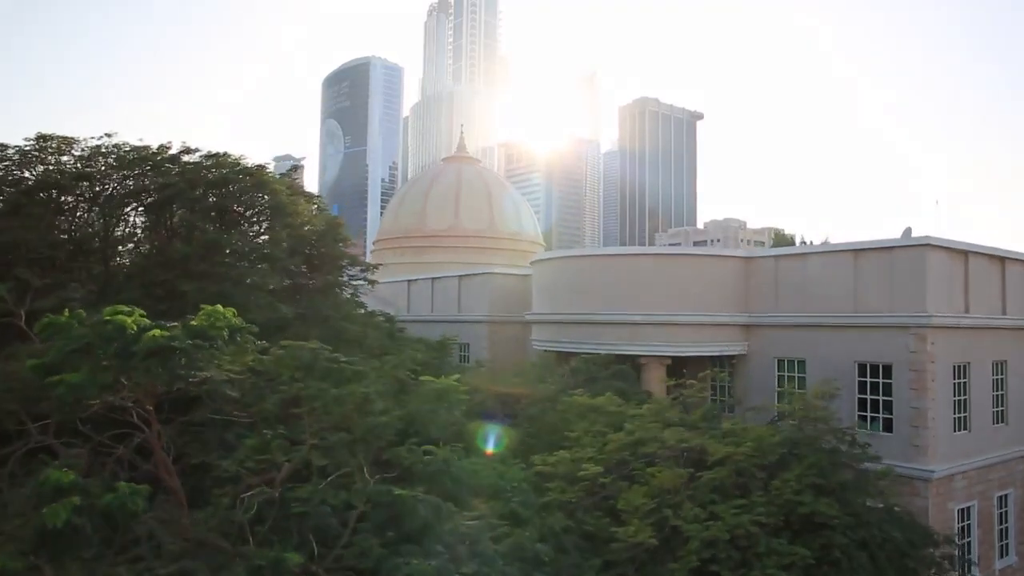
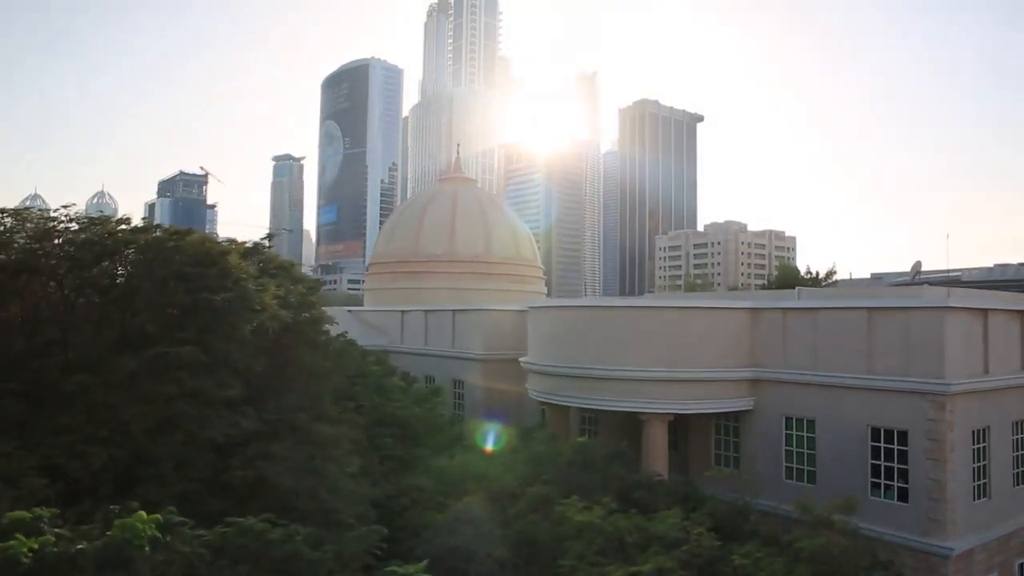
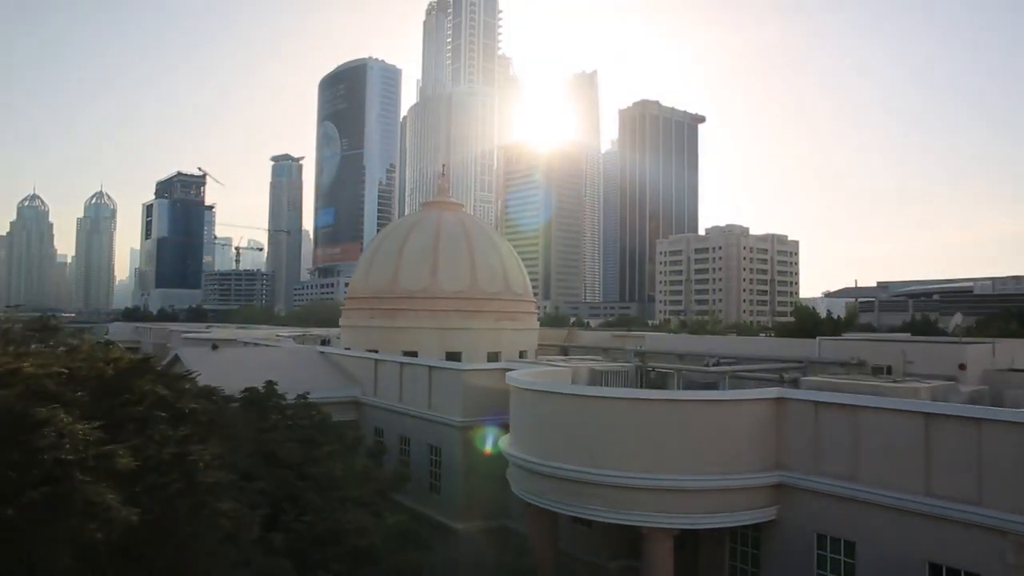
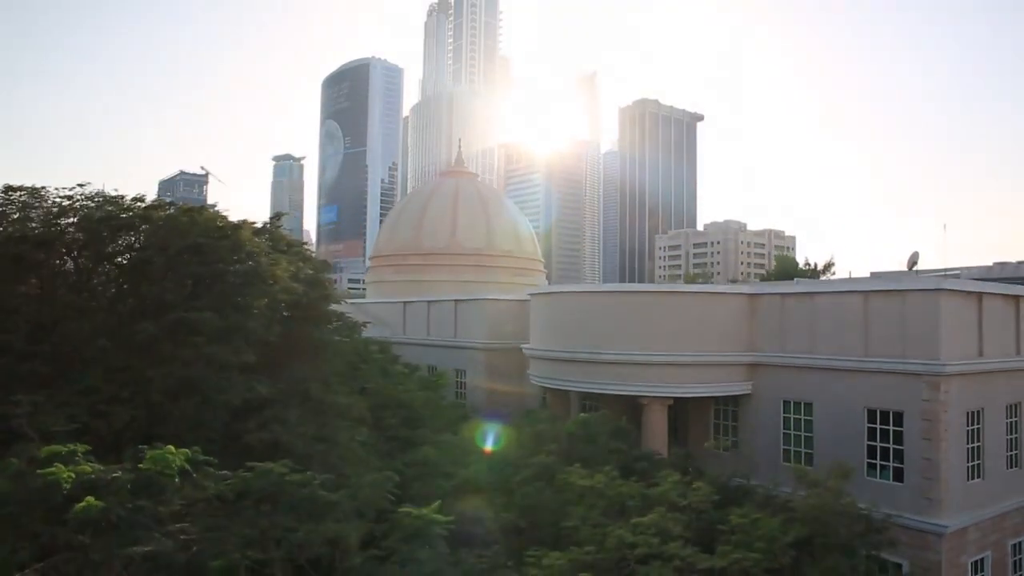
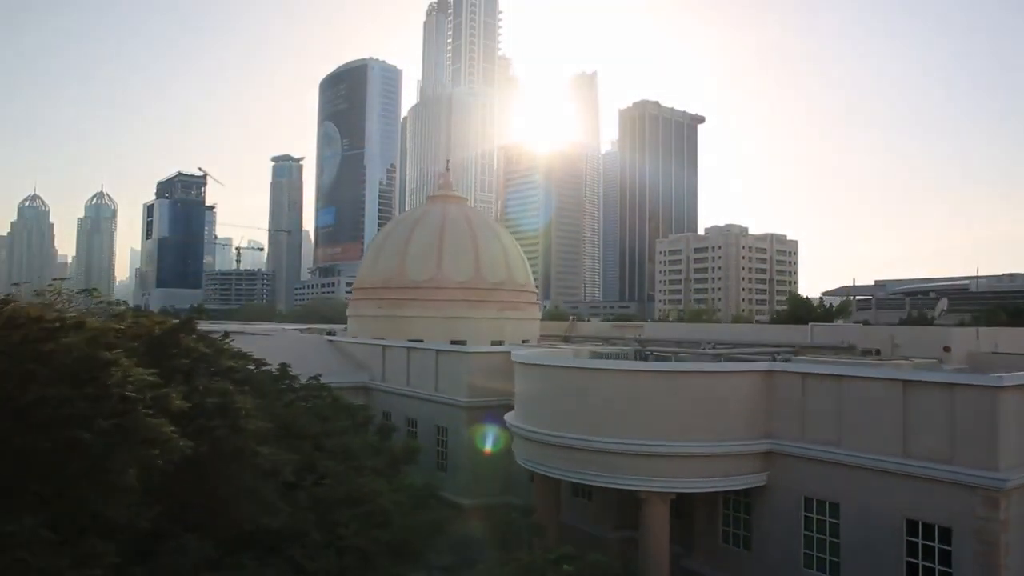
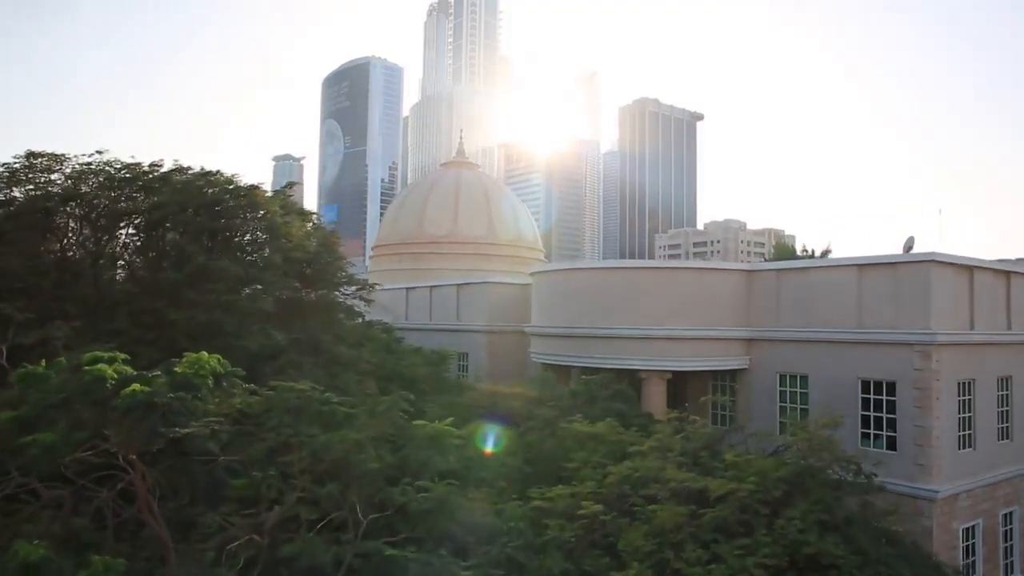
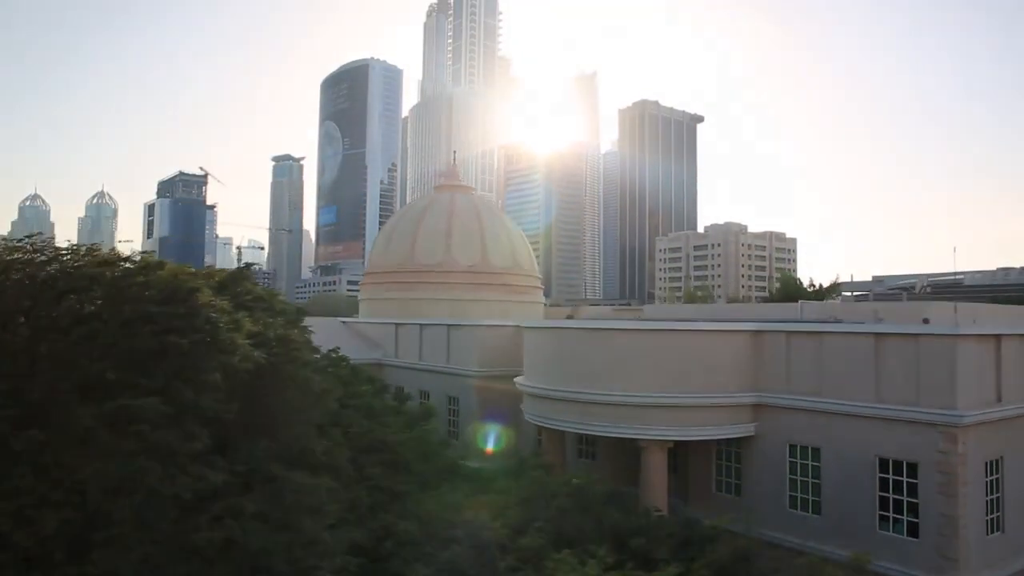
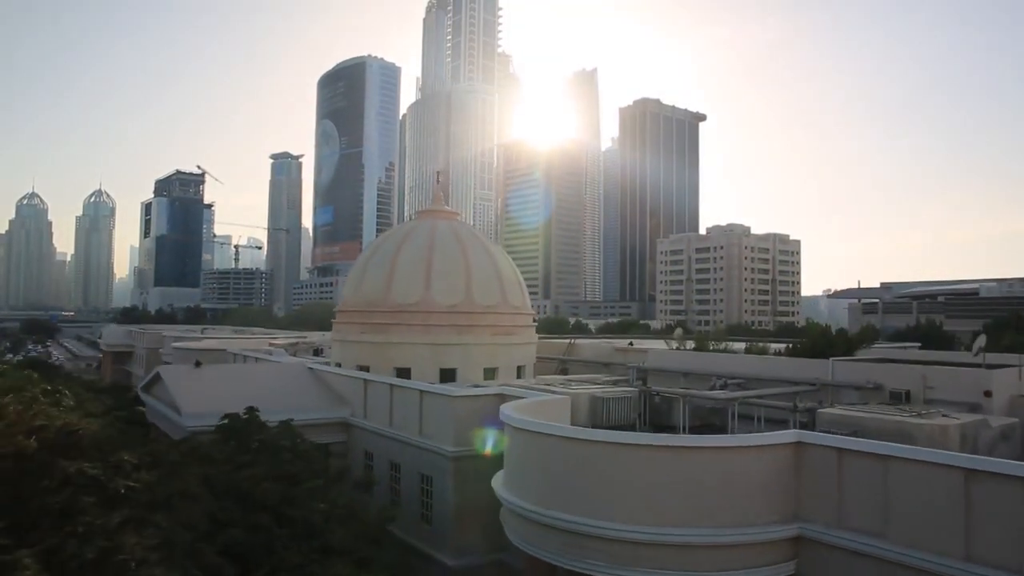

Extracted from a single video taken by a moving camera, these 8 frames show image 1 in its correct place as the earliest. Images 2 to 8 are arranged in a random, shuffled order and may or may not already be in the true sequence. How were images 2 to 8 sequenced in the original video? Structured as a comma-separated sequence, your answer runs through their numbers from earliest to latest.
6, 4, 2, 7, 5, 3, 8
